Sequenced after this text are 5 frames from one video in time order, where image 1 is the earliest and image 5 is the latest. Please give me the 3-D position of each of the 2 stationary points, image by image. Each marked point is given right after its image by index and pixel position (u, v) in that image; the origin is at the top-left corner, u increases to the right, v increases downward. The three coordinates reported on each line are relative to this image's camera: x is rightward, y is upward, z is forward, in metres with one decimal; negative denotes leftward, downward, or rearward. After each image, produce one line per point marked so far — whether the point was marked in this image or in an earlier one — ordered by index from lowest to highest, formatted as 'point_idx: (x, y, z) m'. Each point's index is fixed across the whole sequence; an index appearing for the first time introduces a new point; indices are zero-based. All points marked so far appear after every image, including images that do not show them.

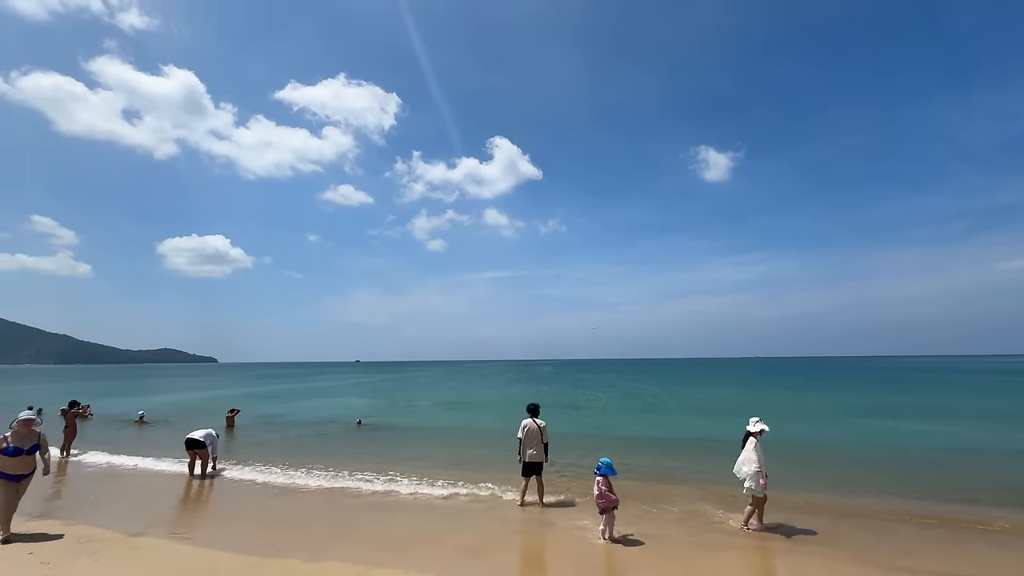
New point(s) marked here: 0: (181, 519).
0: (-6.0, -4.2, +8.8) m
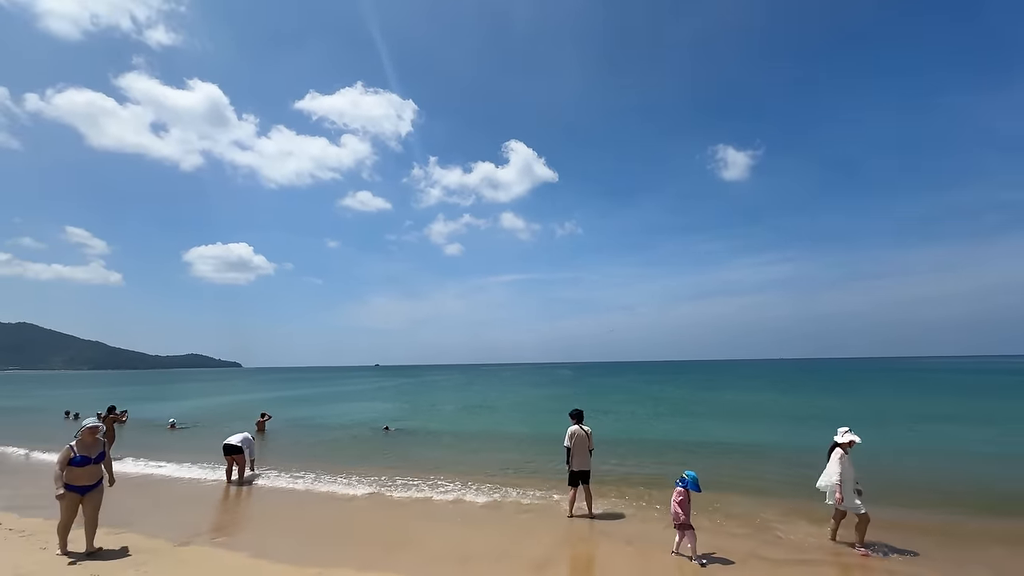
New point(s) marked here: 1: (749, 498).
0: (-5.2, -4.3, +8.7) m
1: (+5.7, -5.0, +11.6) m
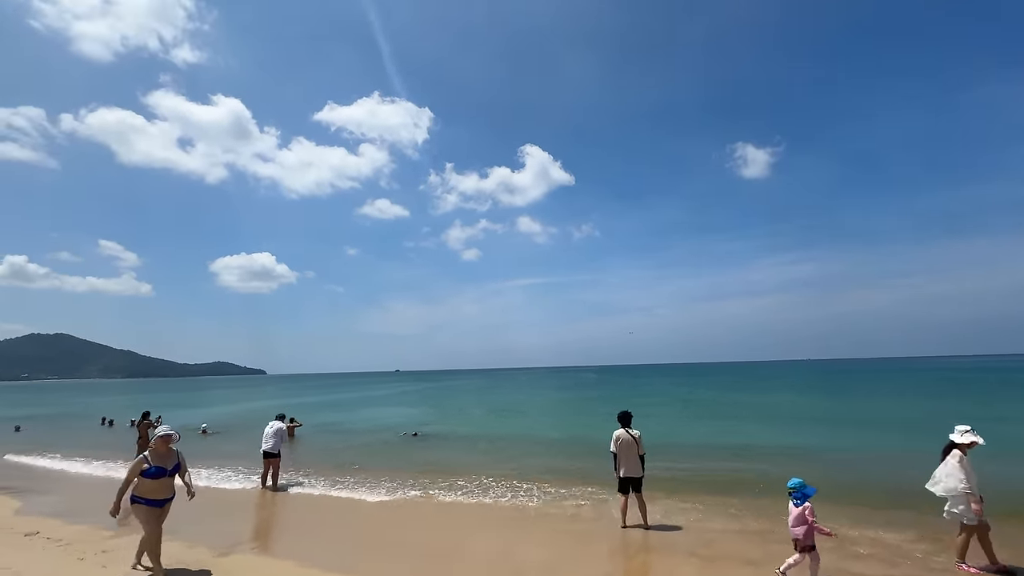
0: (-4.4, -4.3, +8.5) m
1: (+6.6, -4.8, +10.9) m
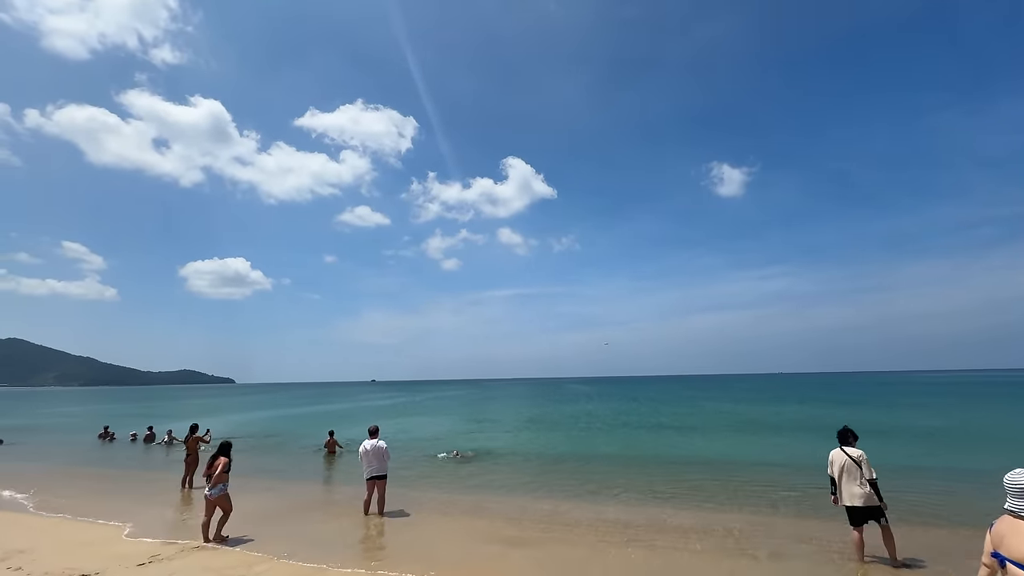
0: (-1.7, -4.2, +7.1) m
1: (+9.1, -4.9, +9.9) m
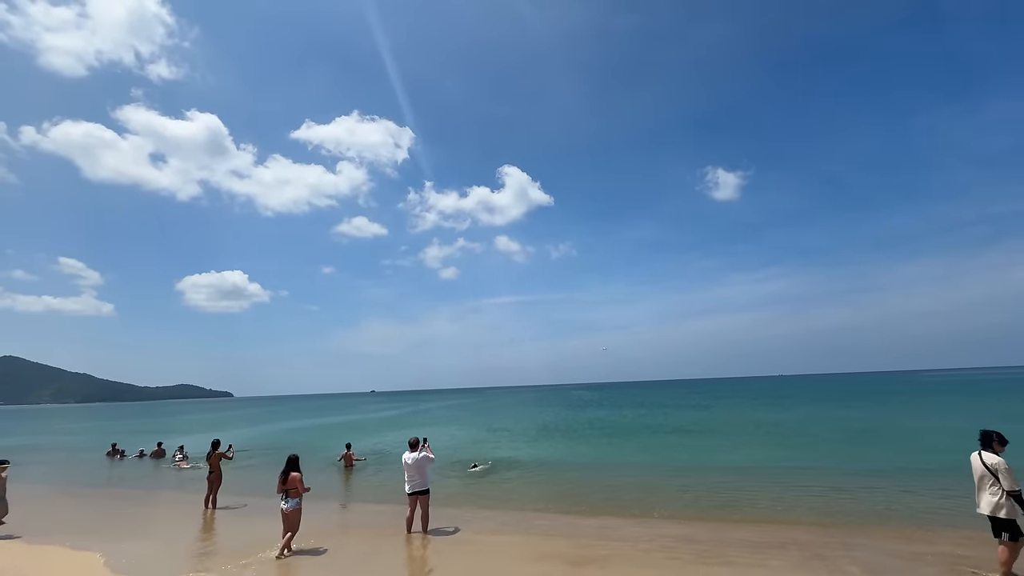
0: (-0.6, -4.1, +6.2) m
1: (+10.2, -4.7, +9.1) m
